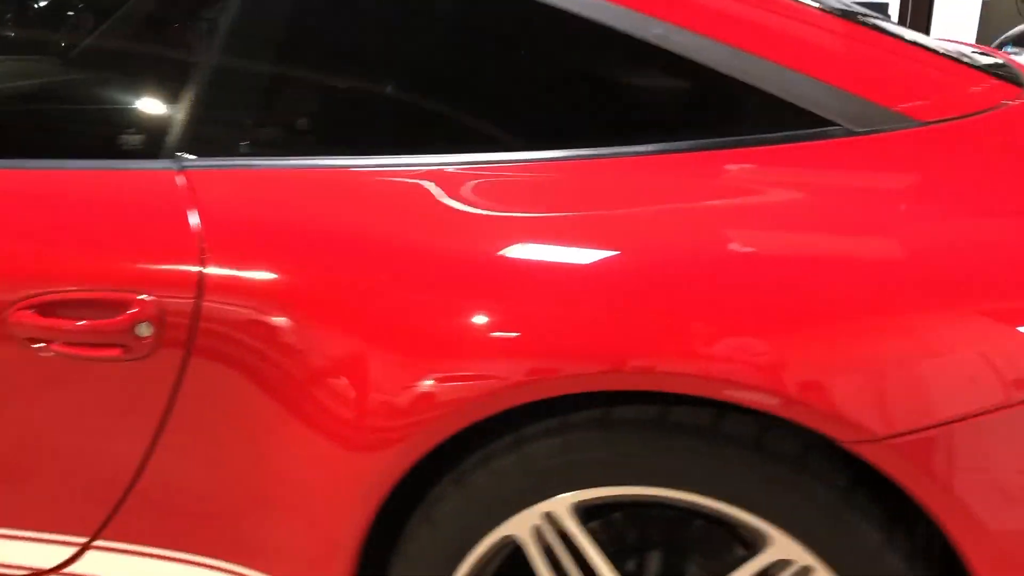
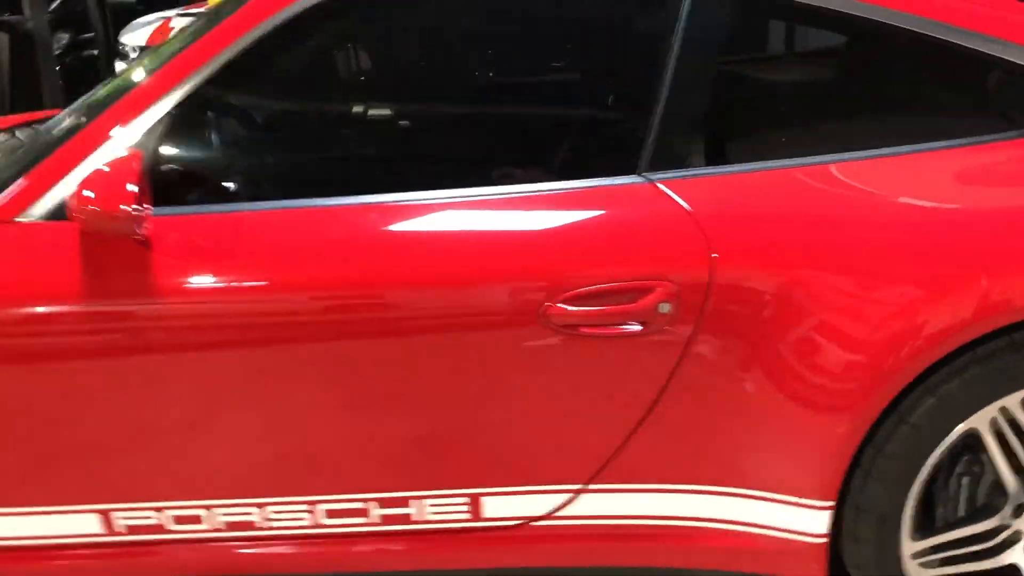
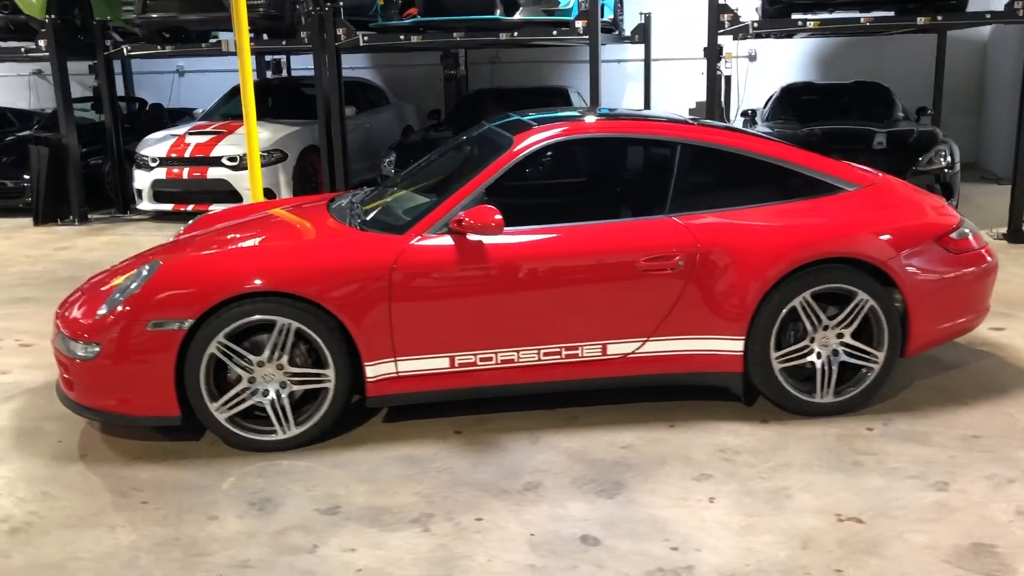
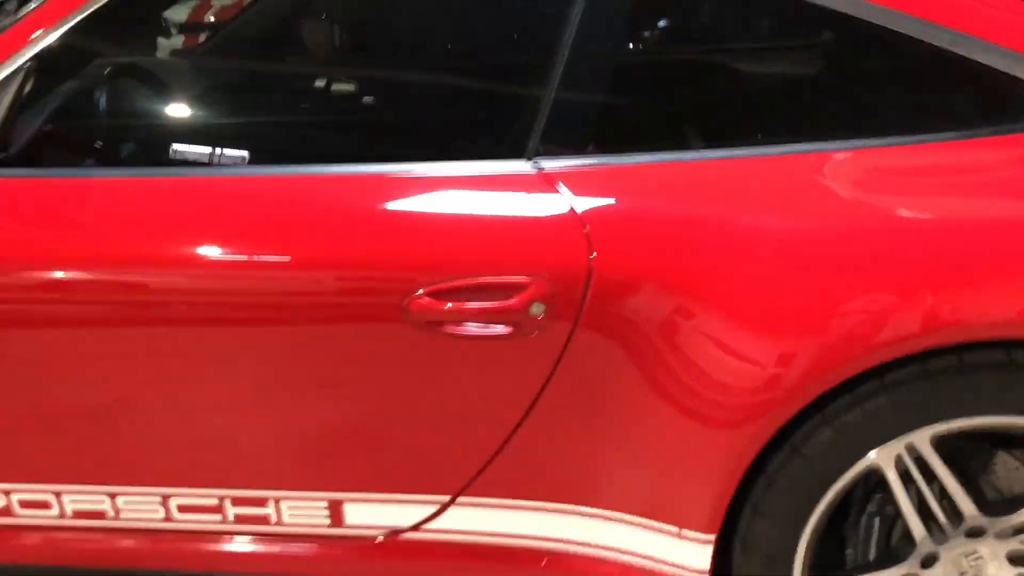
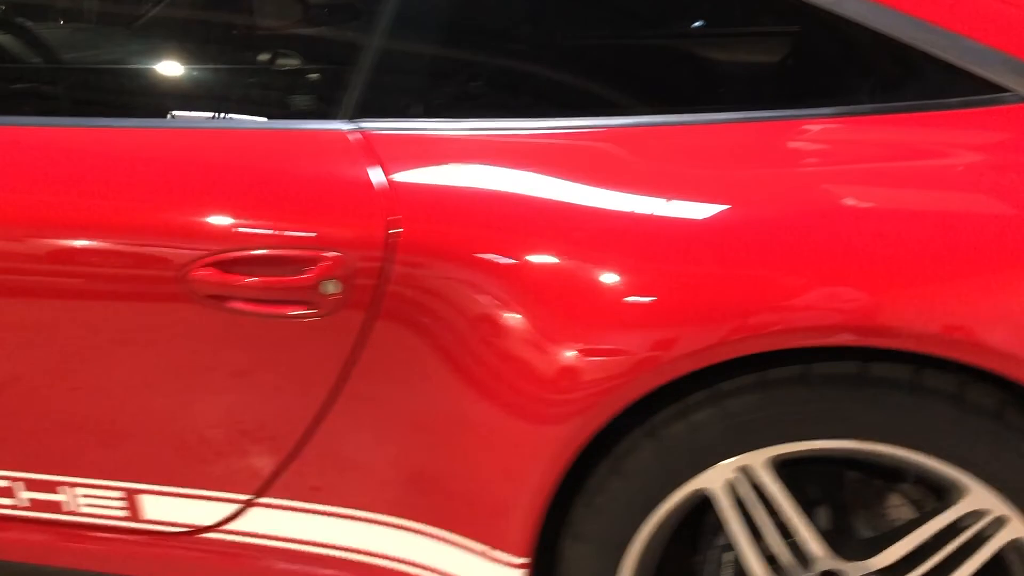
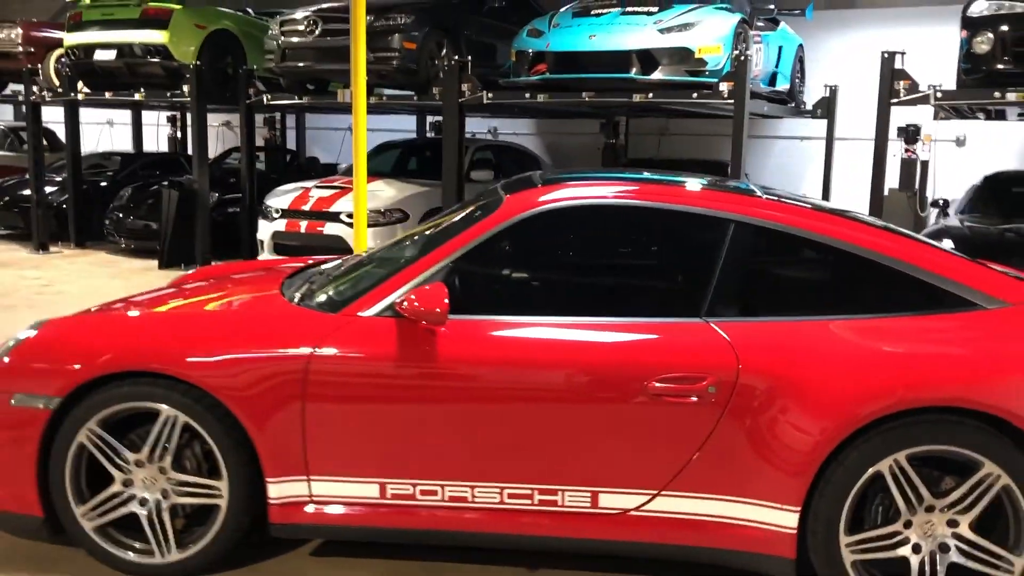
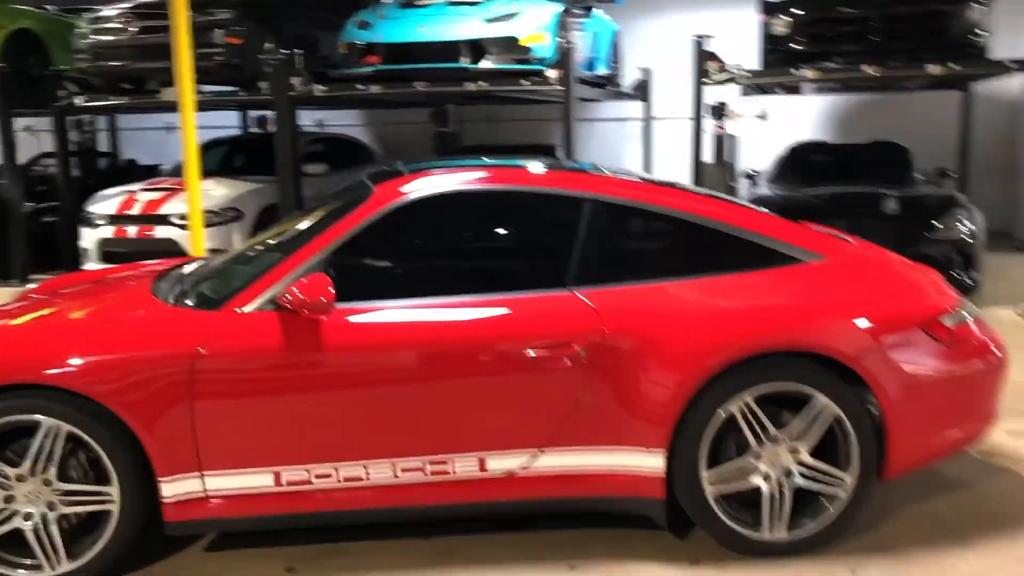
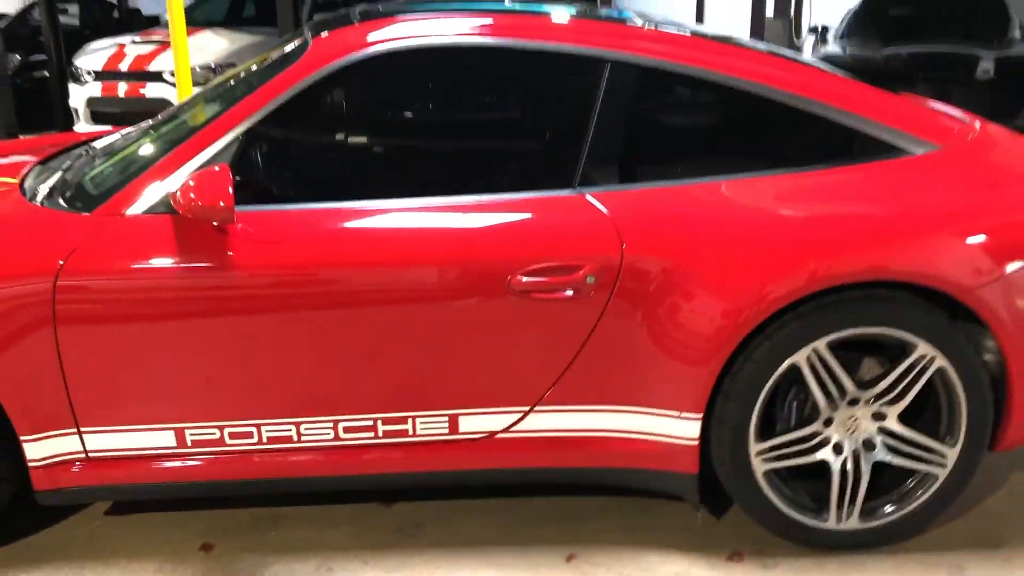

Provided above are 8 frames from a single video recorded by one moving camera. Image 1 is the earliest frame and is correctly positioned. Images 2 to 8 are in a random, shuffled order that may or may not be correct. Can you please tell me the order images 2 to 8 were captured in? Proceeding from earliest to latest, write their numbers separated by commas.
5, 4, 2, 8, 6, 7, 3
